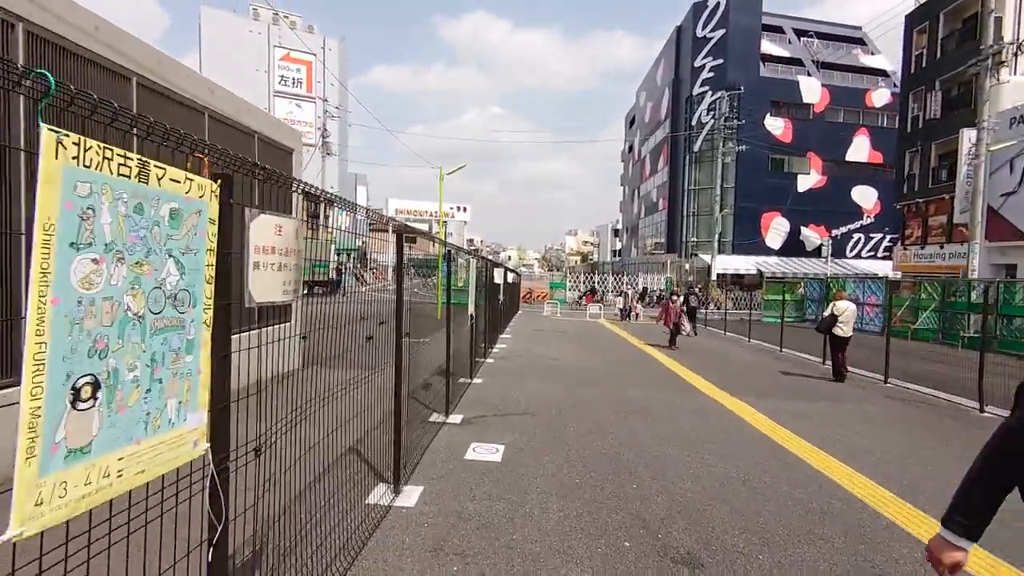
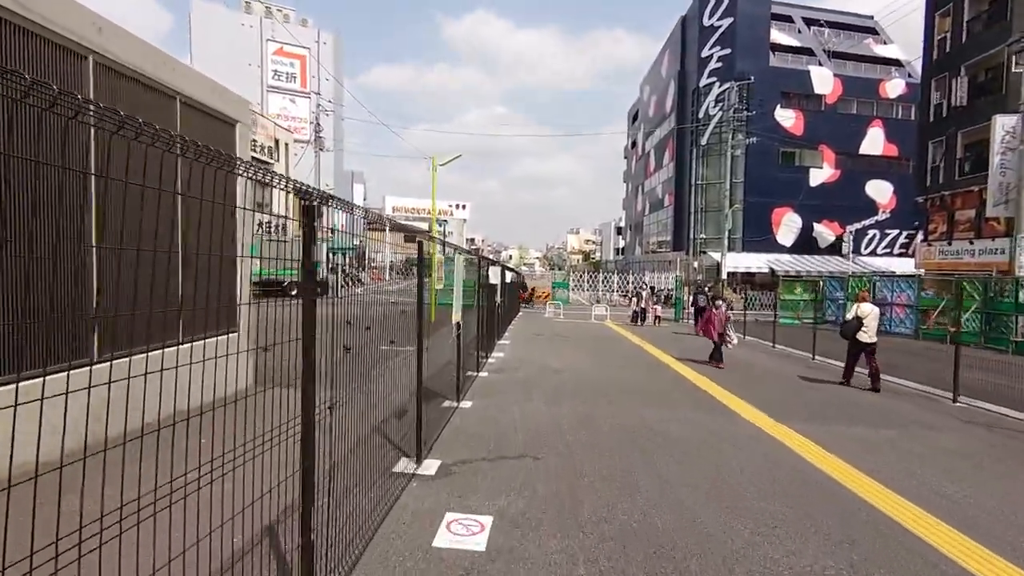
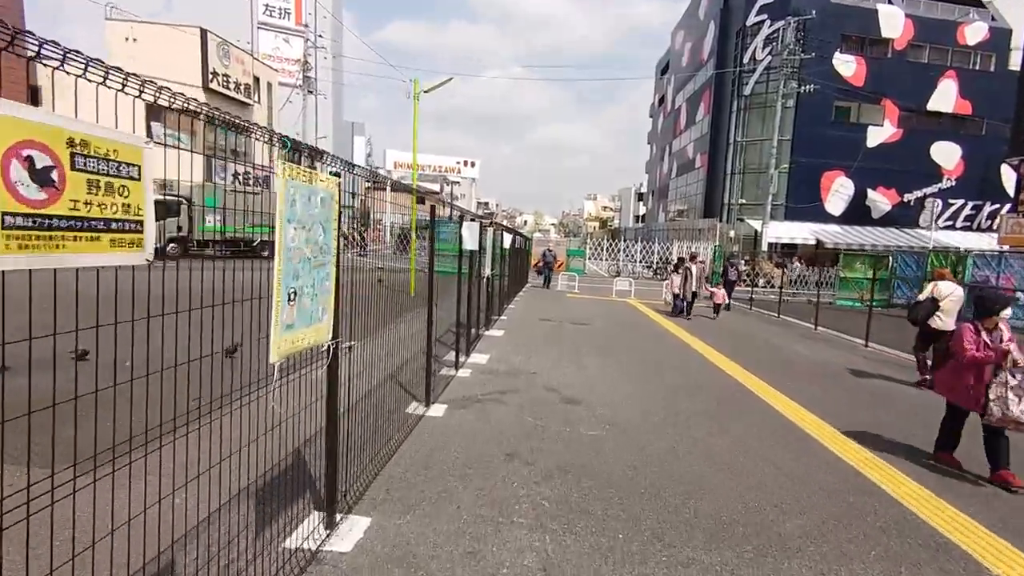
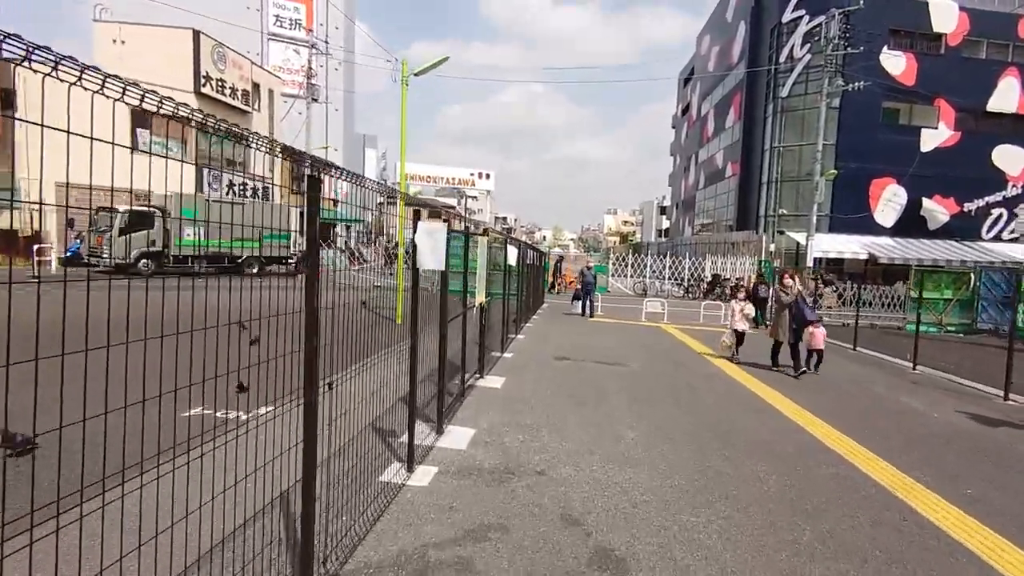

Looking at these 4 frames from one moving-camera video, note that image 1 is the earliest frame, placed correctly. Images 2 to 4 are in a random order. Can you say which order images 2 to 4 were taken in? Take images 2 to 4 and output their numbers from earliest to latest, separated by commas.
2, 3, 4
